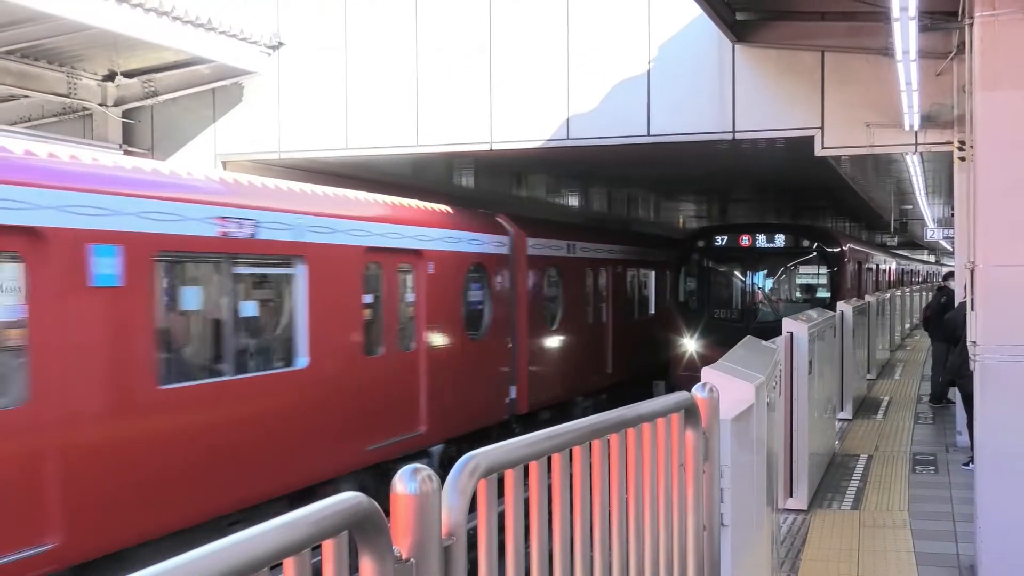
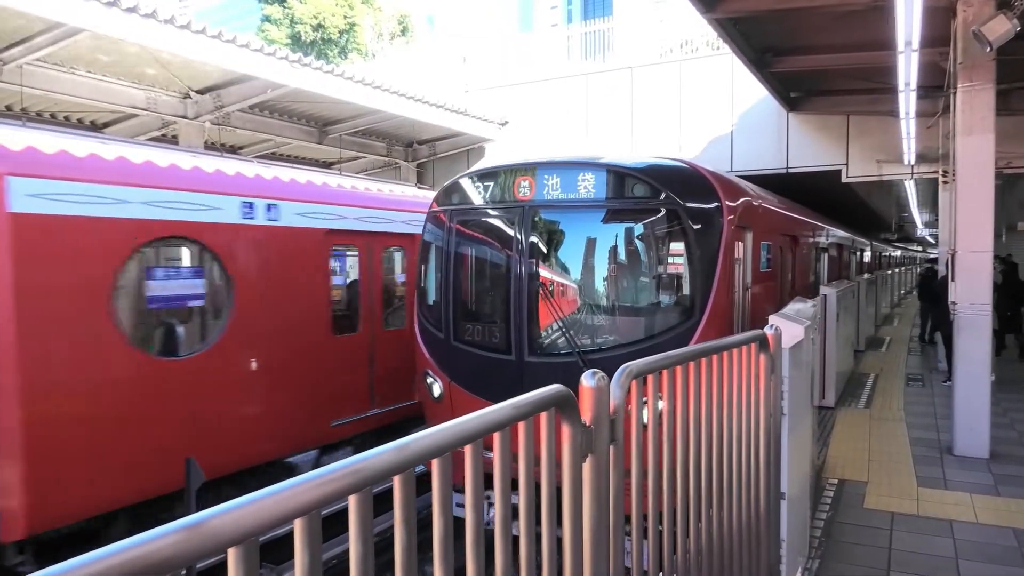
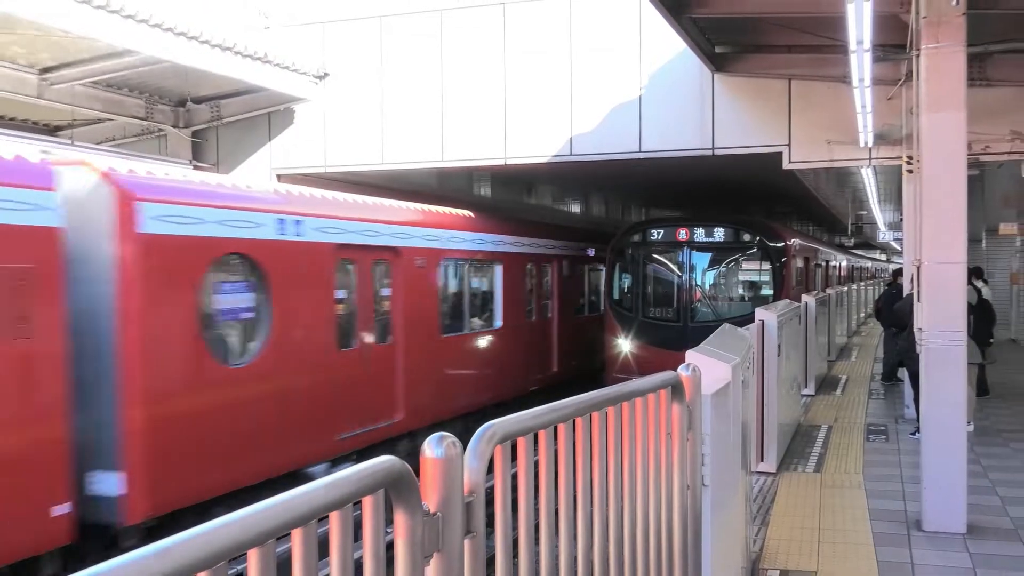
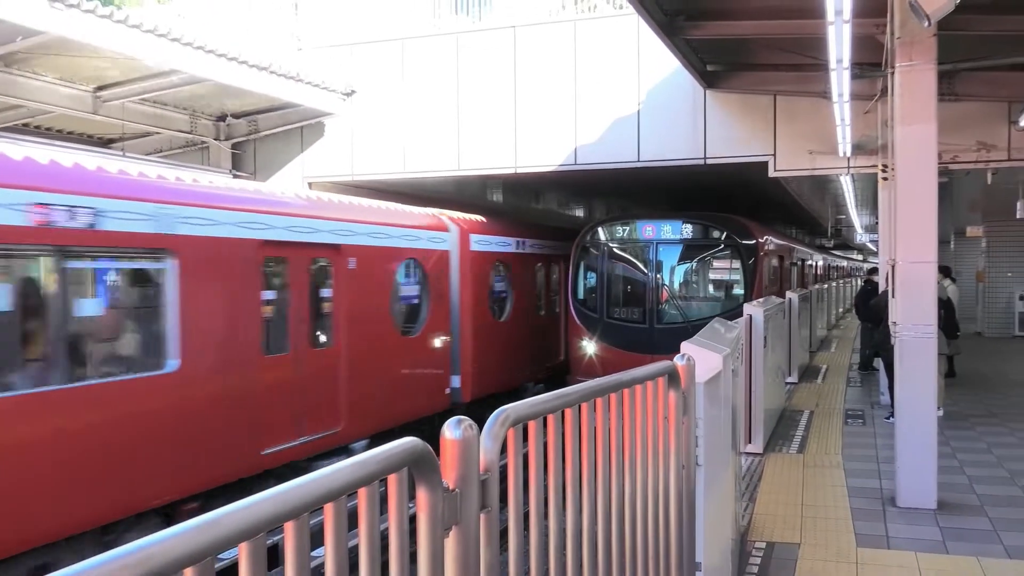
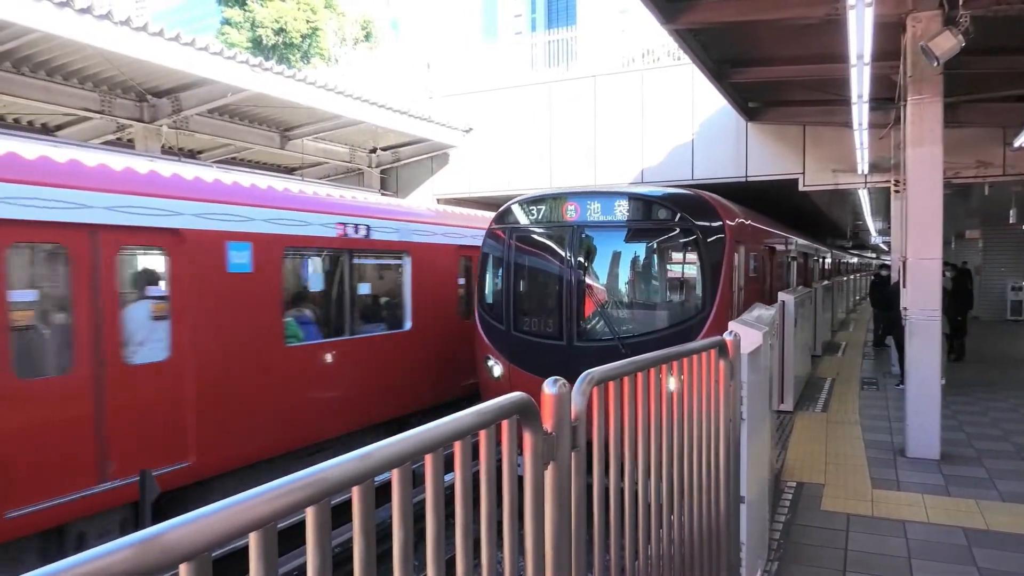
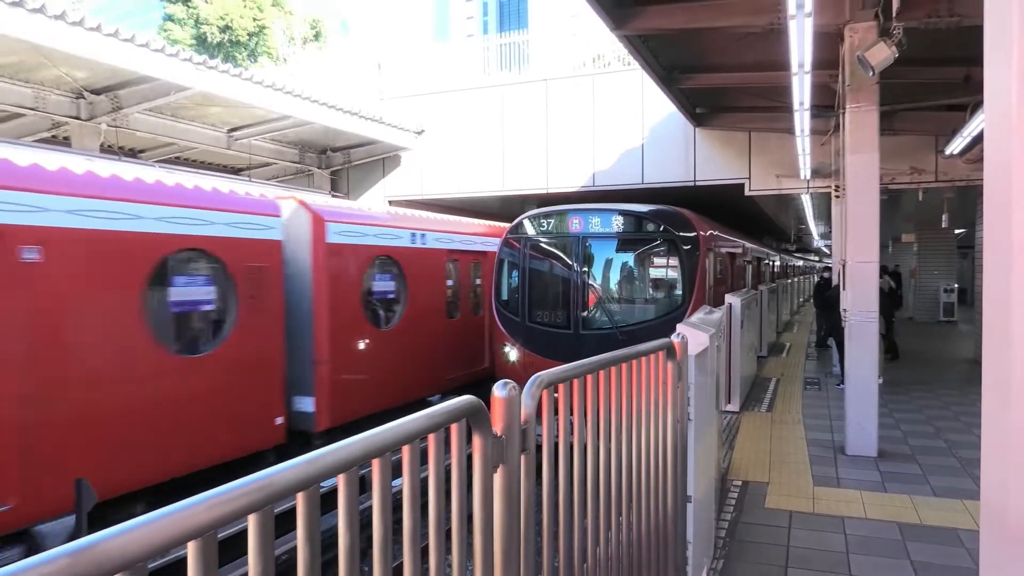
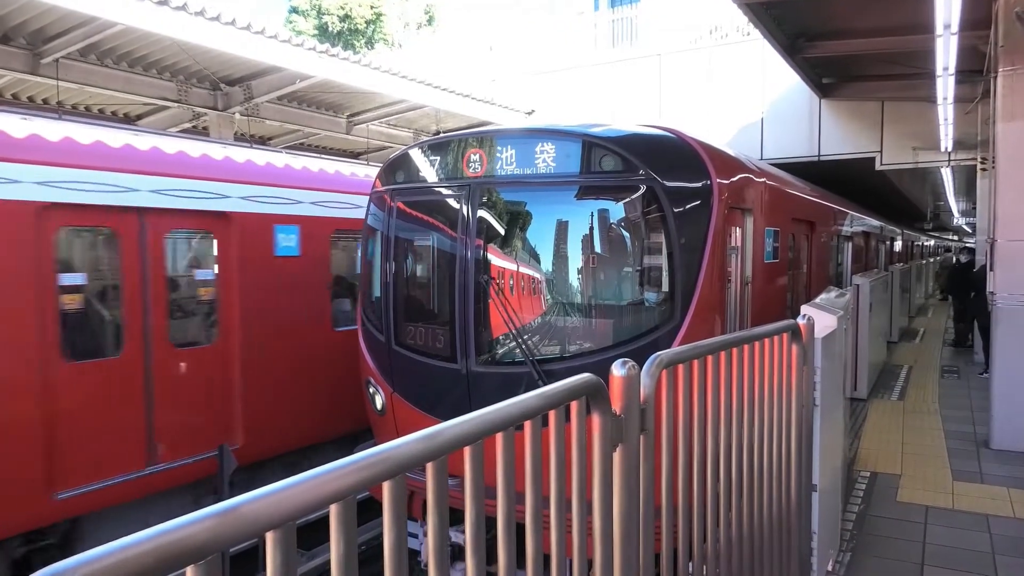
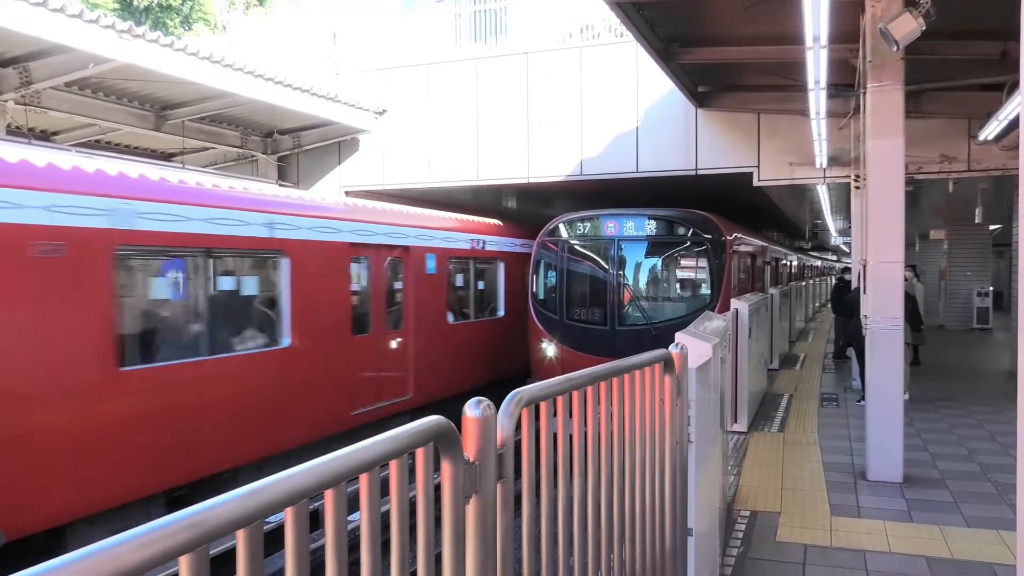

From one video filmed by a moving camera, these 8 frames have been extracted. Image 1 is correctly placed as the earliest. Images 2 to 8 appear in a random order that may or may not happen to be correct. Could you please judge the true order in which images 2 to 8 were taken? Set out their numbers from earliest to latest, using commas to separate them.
3, 4, 8, 6, 5, 2, 7
